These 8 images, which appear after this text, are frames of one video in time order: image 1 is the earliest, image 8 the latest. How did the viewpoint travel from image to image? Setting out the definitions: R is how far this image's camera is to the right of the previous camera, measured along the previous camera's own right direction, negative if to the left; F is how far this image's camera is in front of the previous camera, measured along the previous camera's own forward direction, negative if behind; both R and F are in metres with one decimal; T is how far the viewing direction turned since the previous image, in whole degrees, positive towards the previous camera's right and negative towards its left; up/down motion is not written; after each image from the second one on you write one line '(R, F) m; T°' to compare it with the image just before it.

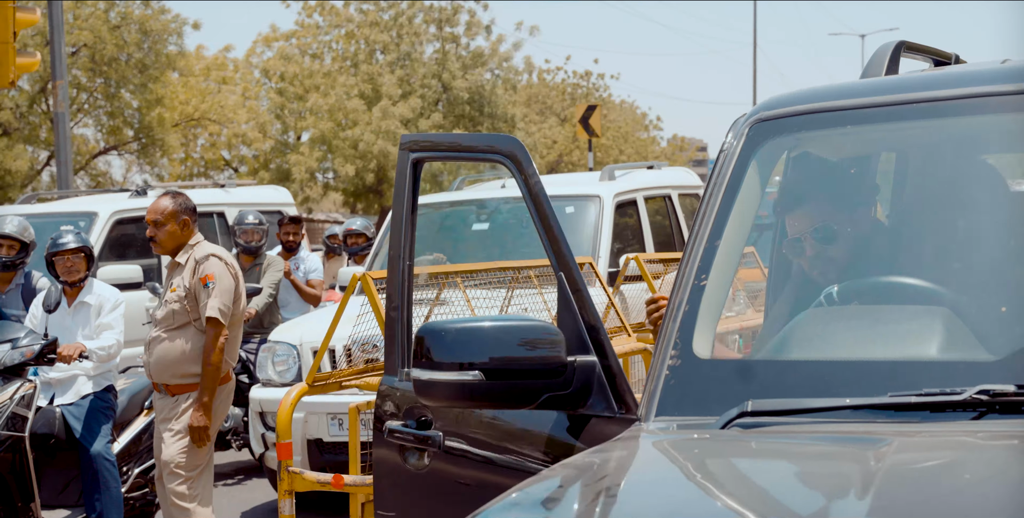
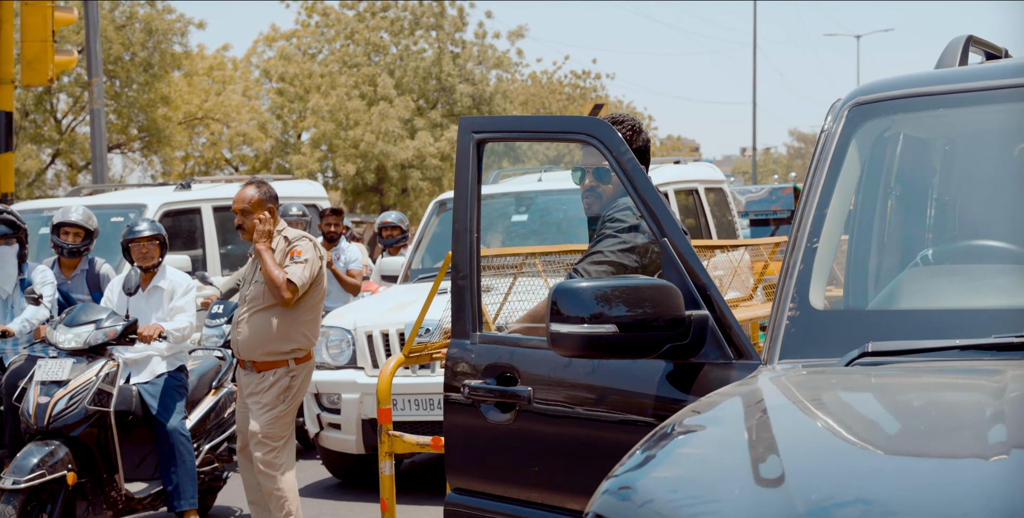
(-0.2, -0.3) m; 0°
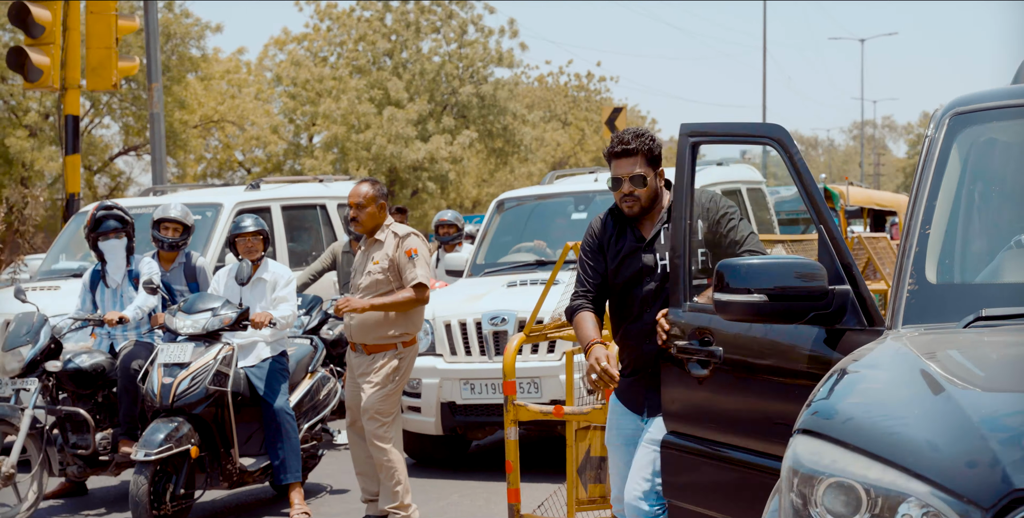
(-0.3, -0.5) m; 0°
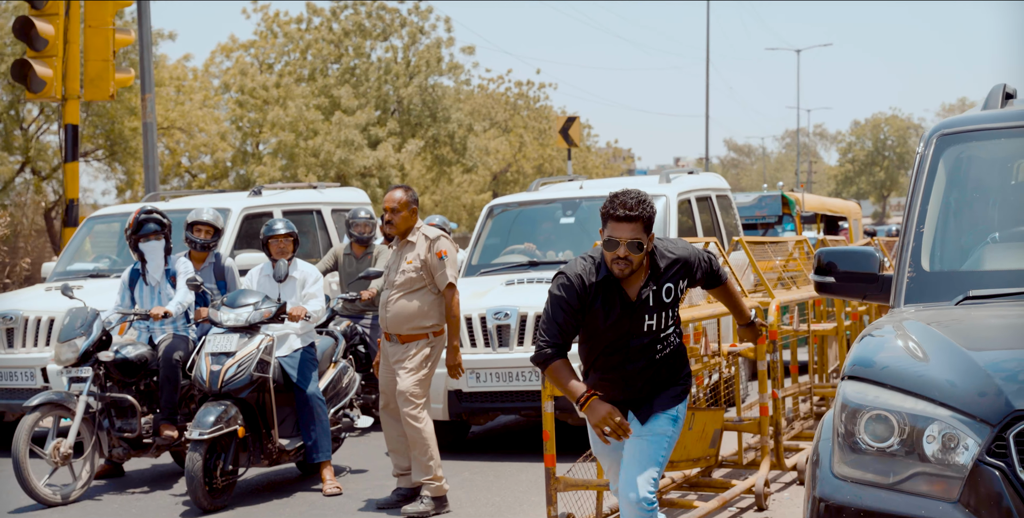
(-0.3, -0.6) m; +3°
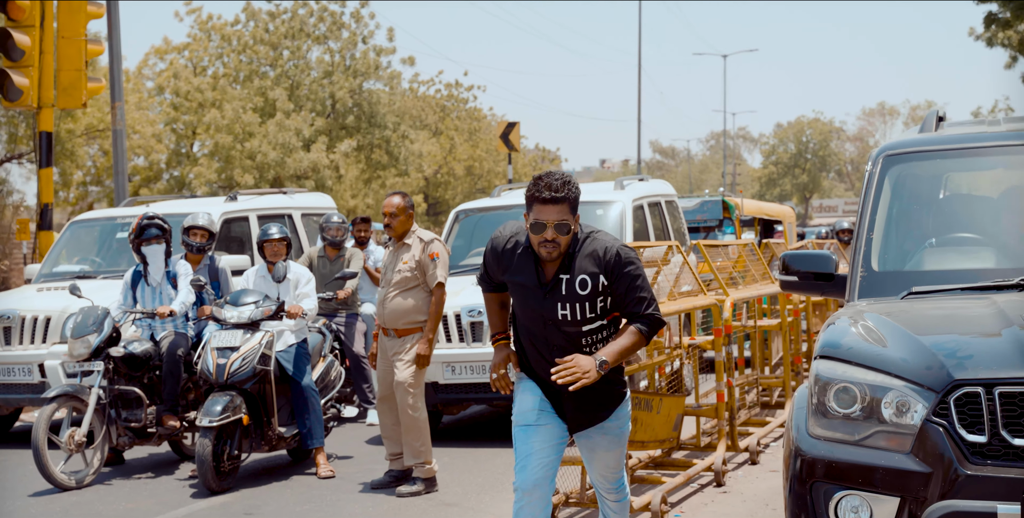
(-0.3, -0.6) m; +3°
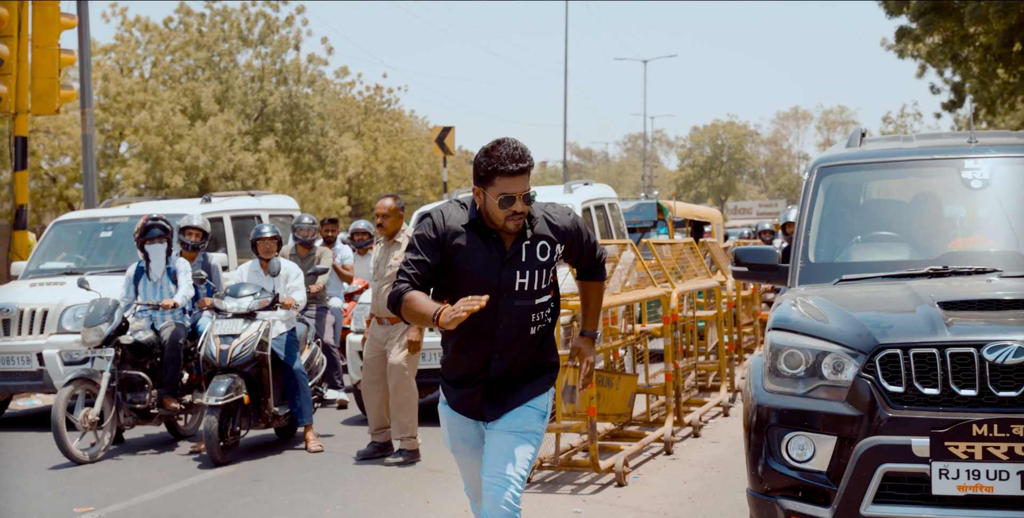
(-0.3, -0.8) m; +3°
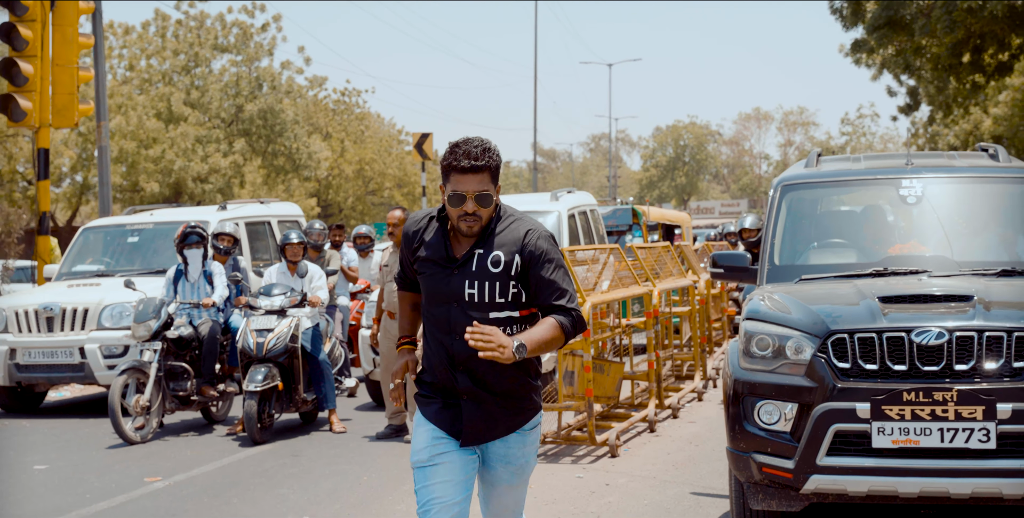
(-0.2, -1.0) m; +2°
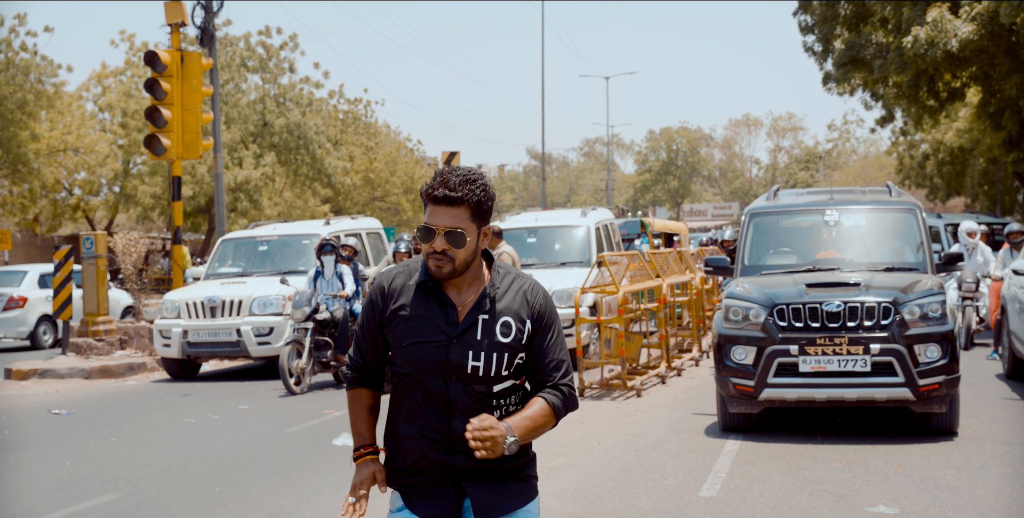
(-0.5, -3.4) m; 0°
